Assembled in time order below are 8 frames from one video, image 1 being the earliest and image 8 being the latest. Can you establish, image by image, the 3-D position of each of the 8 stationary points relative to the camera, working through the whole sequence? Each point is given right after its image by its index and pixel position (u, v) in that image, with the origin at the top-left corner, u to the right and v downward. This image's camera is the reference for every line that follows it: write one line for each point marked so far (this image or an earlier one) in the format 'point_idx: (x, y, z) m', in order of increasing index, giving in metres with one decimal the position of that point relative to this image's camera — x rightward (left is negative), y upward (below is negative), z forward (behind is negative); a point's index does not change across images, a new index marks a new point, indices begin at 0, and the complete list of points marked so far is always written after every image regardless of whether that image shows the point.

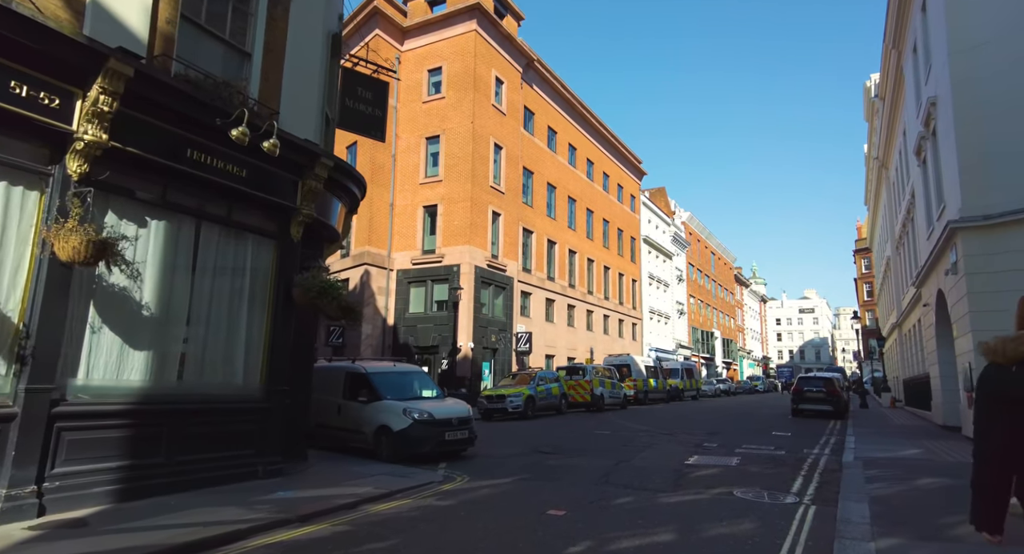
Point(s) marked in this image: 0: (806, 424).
0: (+10.2, -5.1, +19.1) m
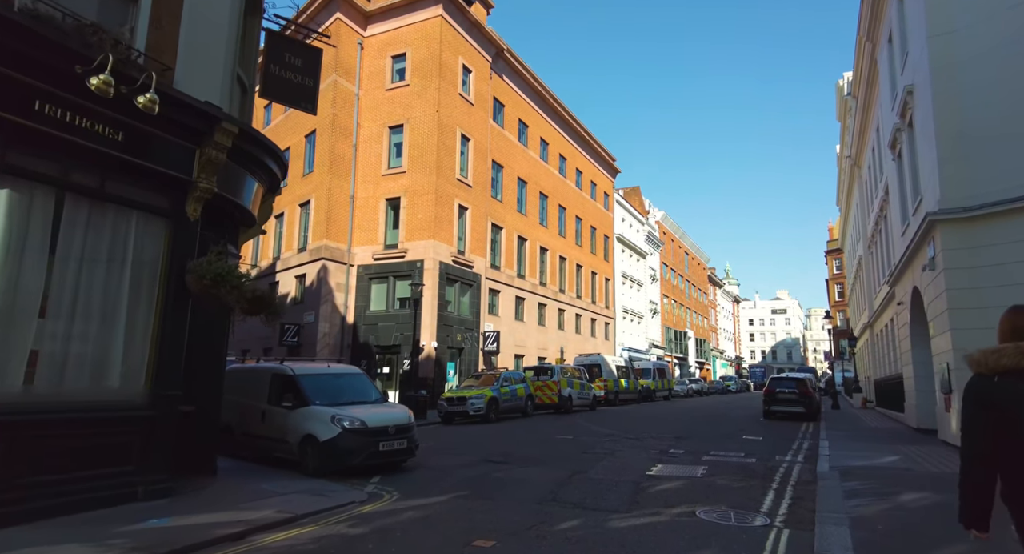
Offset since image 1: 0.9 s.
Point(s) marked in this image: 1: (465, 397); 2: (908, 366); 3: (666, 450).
0: (+8.9, -5.0, +18.4) m
1: (-1.7, -4.3, +19.5) m
2: (+12.2, -2.8, +17.1) m
3: (+3.4, -3.8, +12.1) m
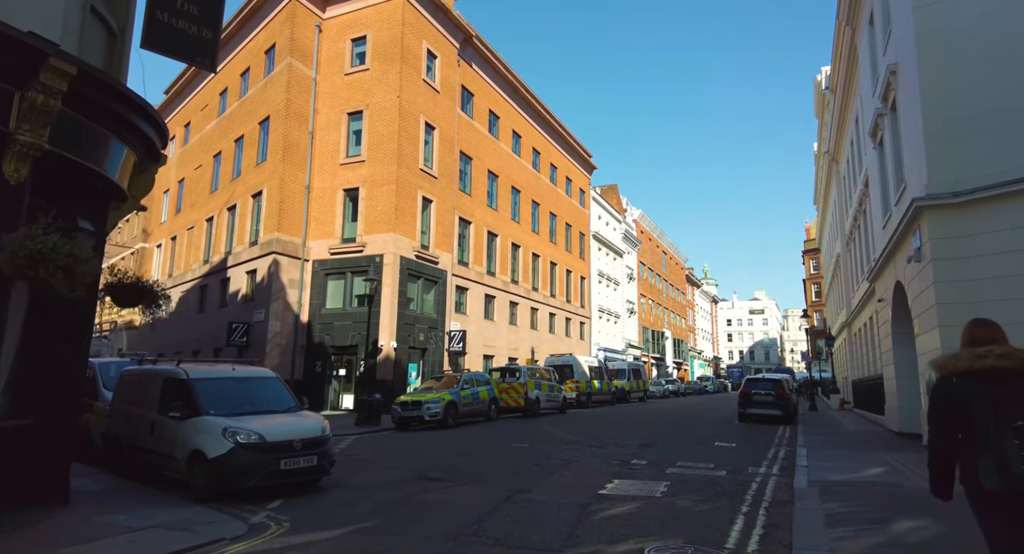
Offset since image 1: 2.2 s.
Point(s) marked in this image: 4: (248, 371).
0: (+7.6, -4.8, +17.3) m
1: (-3.0, -4.1, +18.1) m
2: (+11.0, -2.6, +16.2) m
3: (+2.3, -3.6, +10.9) m
4: (-4.4, -1.5, +9.2) m
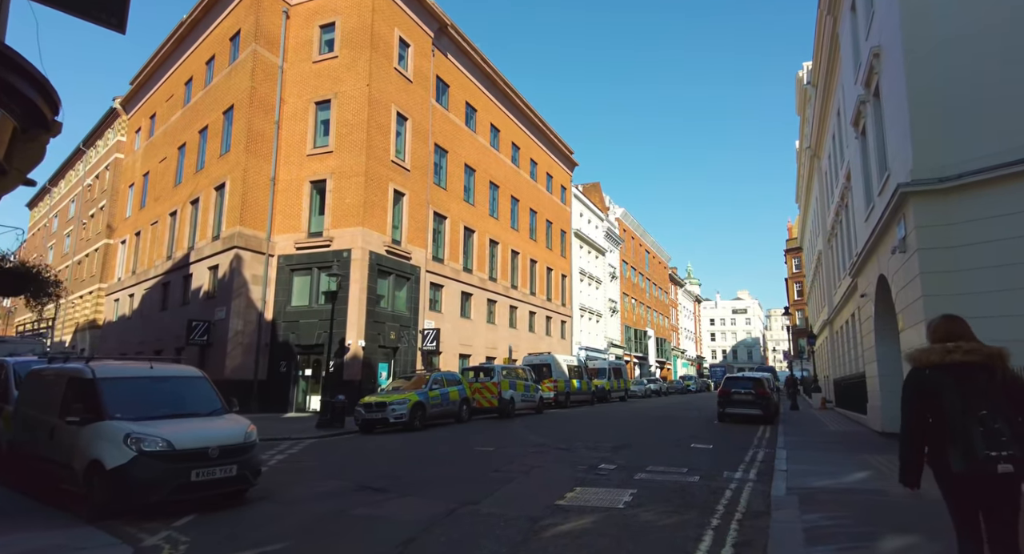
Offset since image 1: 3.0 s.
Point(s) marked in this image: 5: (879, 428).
0: (+6.6, -4.7, +16.6) m
1: (-3.9, -3.9, +17.1) m
2: (+10.1, -2.5, +15.6) m
3: (+1.5, -3.4, +10.1) m
4: (-5.1, -1.4, +8.2) m
5: (+9.4, -3.9, +14.2) m
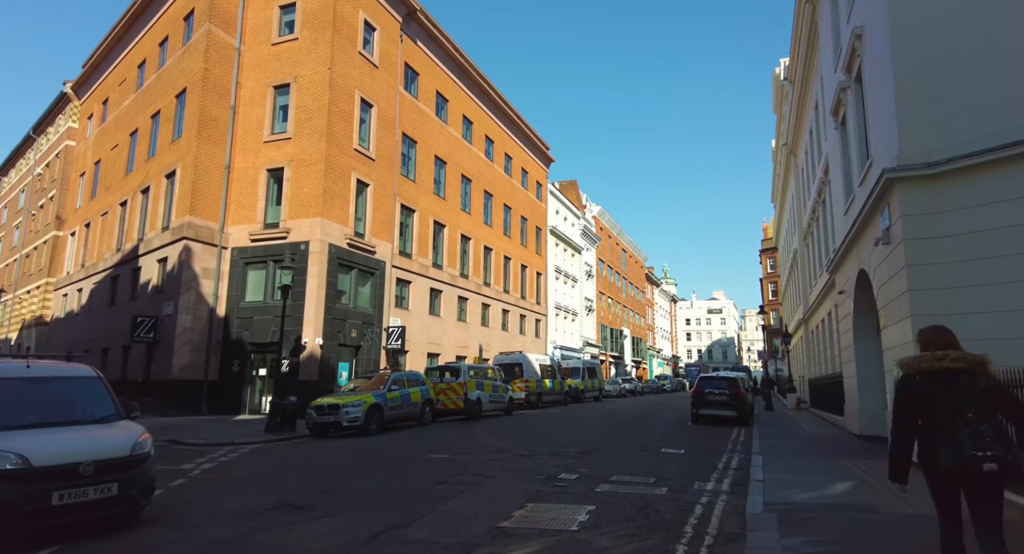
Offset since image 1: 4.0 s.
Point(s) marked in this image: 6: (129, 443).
0: (+5.6, -4.5, +15.9) m
1: (-5.0, -3.7, +16.0) m
2: (+9.1, -2.3, +14.9) m
3: (+0.7, -3.3, +9.1) m
4: (-5.8, -1.2, +7.0) m
5: (+8.4, -3.8, +13.5) m
6: (-4.3, -1.8, +6.2) m
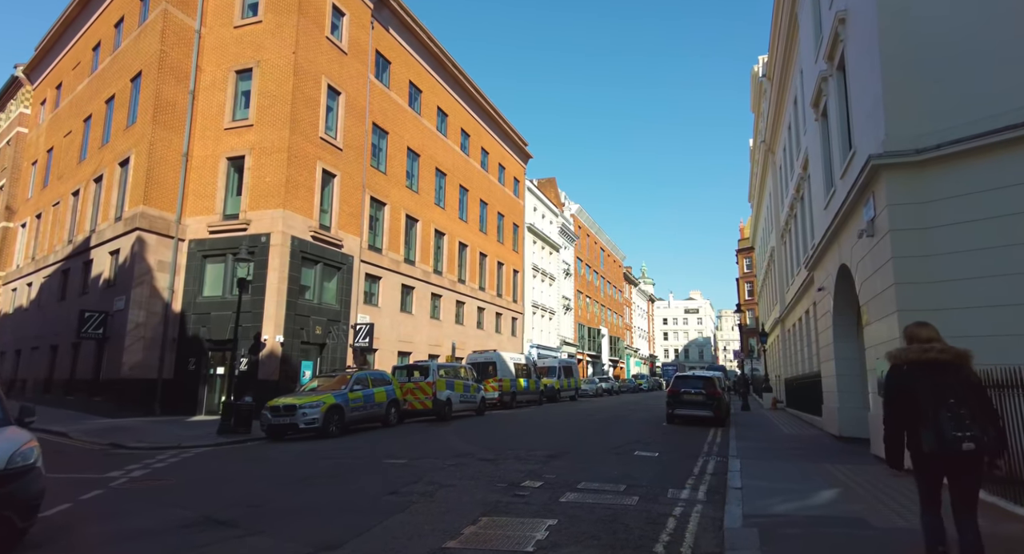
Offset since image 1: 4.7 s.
0: (+4.7, -4.4, +15.3) m
1: (-5.9, -3.5, +15.0) m
2: (+8.3, -2.2, +14.5) m
3: (+0.1, -3.1, +8.3) m
4: (-6.3, -1.0, +6.0) m
5: (+7.7, -3.6, +13.0) m
6: (-4.8, -1.7, +5.3) m
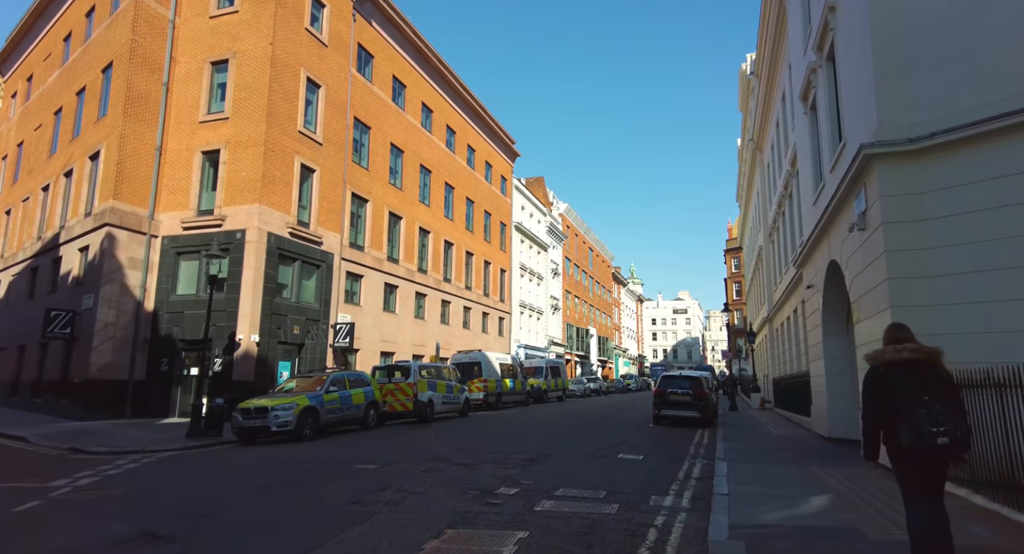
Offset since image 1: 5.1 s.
0: (+4.2, -4.3, +14.9) m
1: (-6.4, -3.4, +14.4) m
2: (+7.8, -2.2, +14.1) m
3: (-0.3, -3.0, +7.8) m
4: (-6.7, -0.9, +5.4) m
5: (+7.2, -3.6, +12.7) m
6: (-5.1, -1.6, +4.7) m
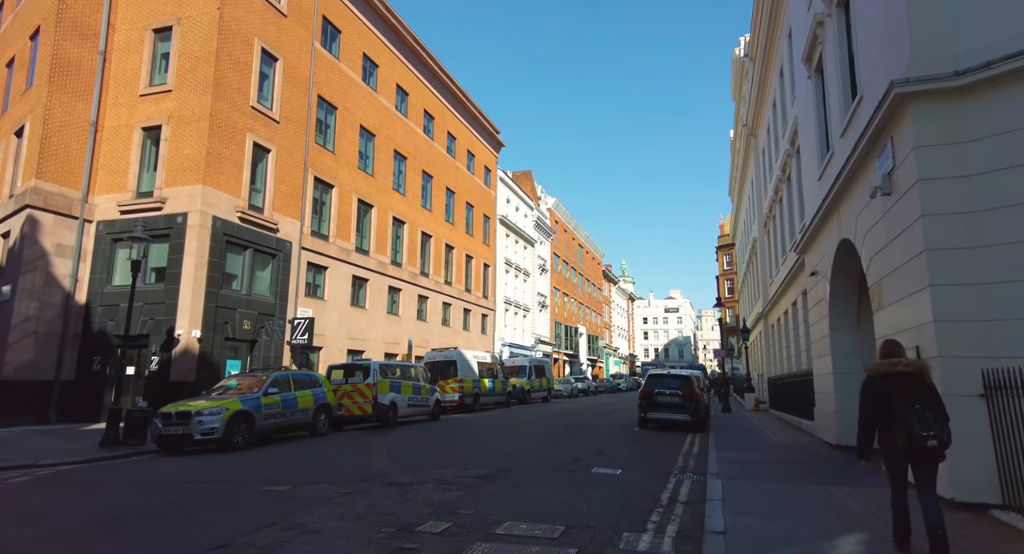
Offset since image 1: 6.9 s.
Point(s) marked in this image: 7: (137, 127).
0: (+3.4, -4.0, +13.1) m
1: (-7.2, -3.0, +12.4) m
2: (+6.9, -1.8, +12.4) m
3: (-1.0, -2.7, +6.0) m
4: (-7.4, -0.5, +3.5) m
5: (+6.4, -3.2, +10.9) m
6: (-5.8, -1.2, +2.8) m
7: (-12.8, +5.1, +18.9) m
